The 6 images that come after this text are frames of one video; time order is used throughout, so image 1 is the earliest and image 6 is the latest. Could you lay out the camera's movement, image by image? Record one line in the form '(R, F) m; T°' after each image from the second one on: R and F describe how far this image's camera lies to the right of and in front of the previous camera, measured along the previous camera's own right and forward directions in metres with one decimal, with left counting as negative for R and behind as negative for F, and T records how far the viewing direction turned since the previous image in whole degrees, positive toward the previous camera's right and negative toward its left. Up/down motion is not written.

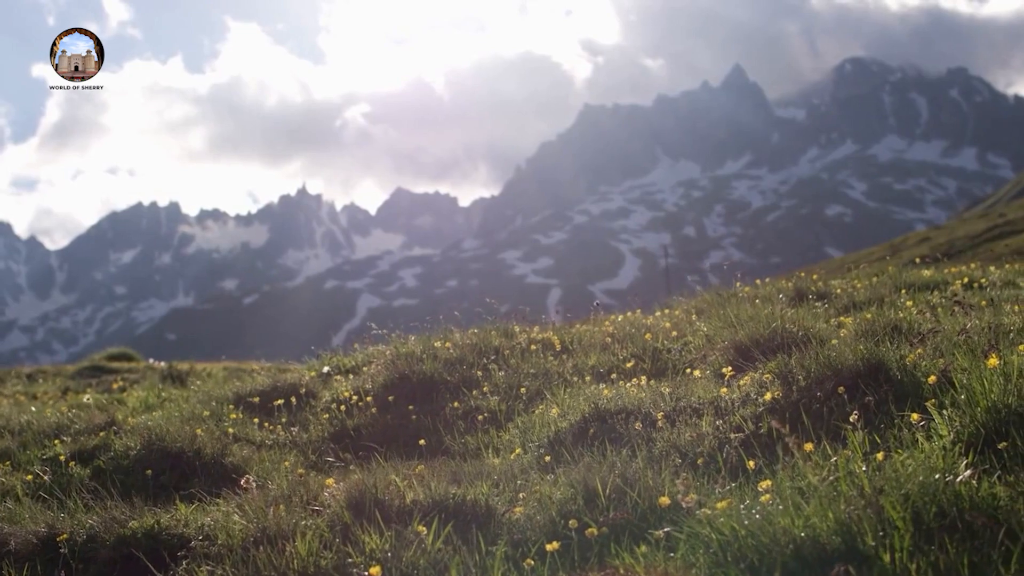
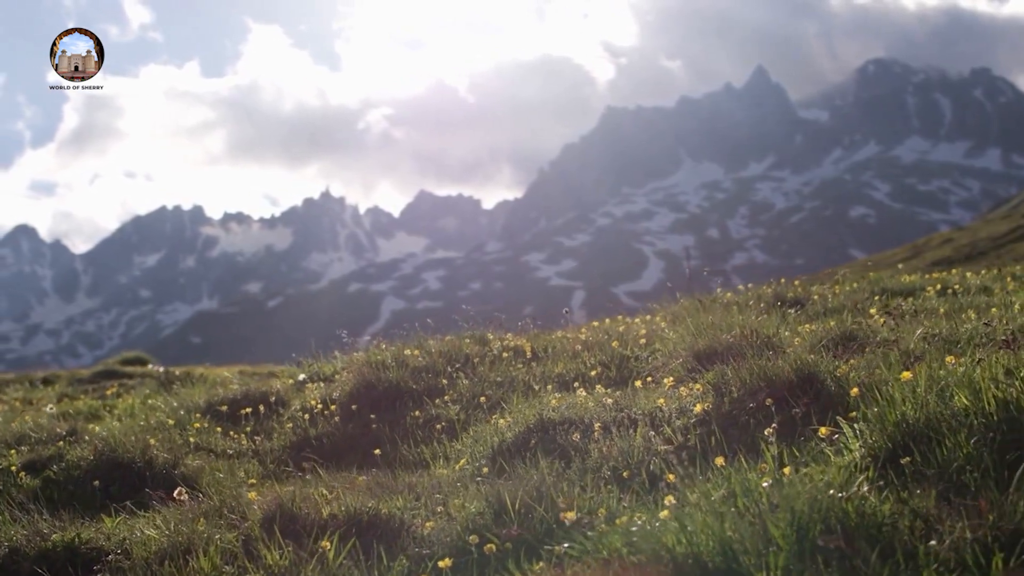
(+0.6, 0.0) m; -1°
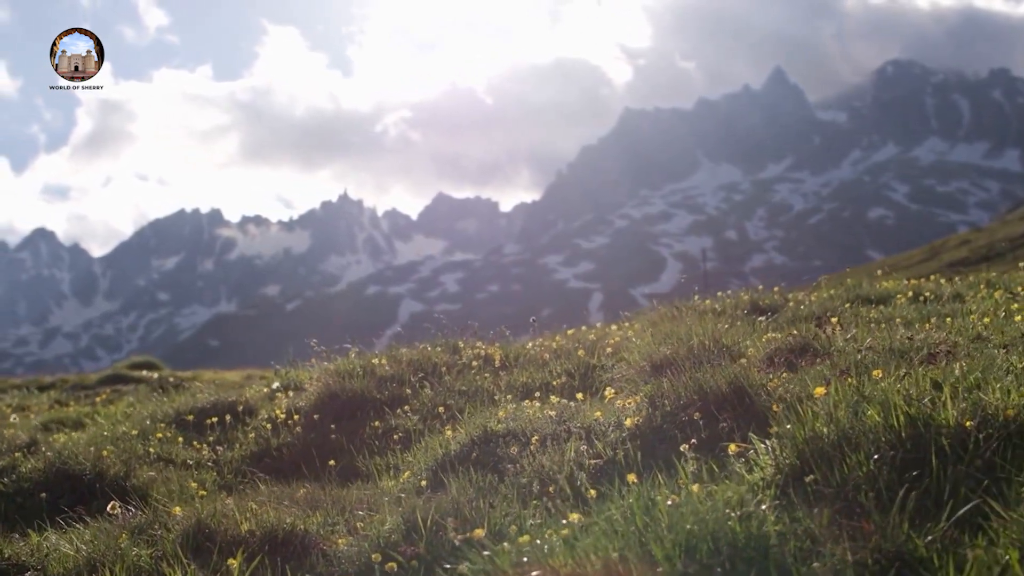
(+0.6, 0.0) m; 0°
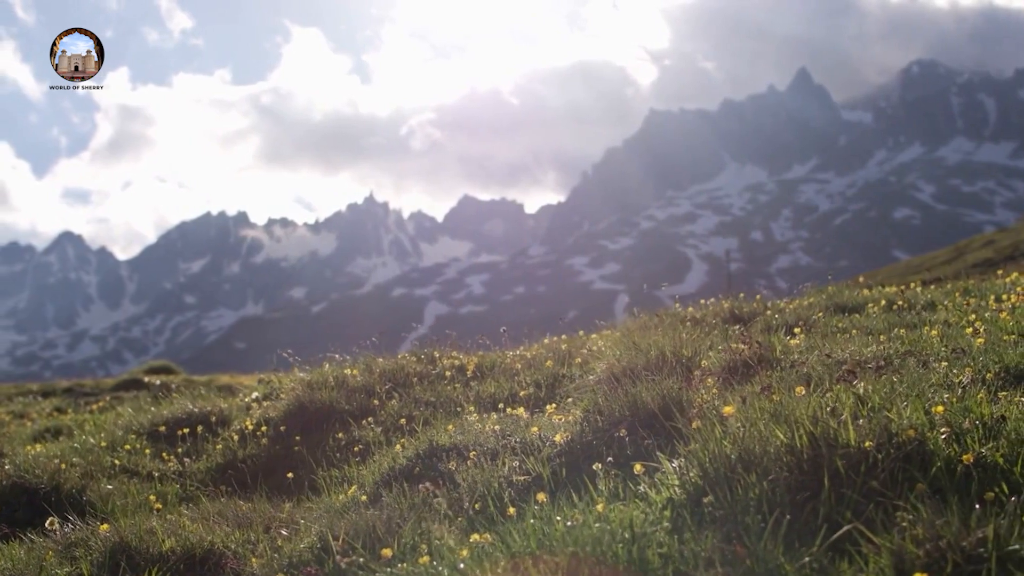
(+0.6, 0.0) m; -1°
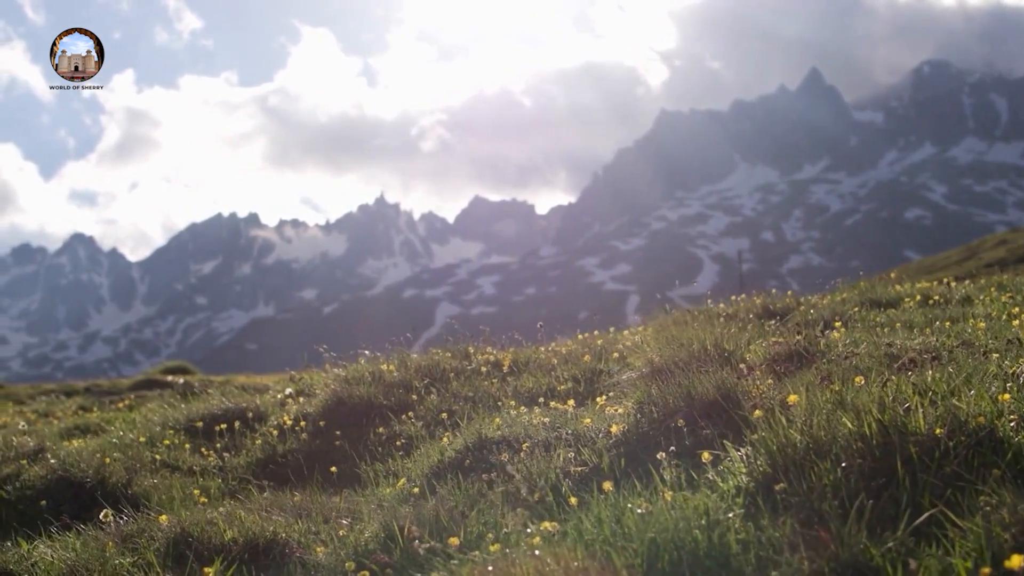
(-0.3, 0.0) m; -1°
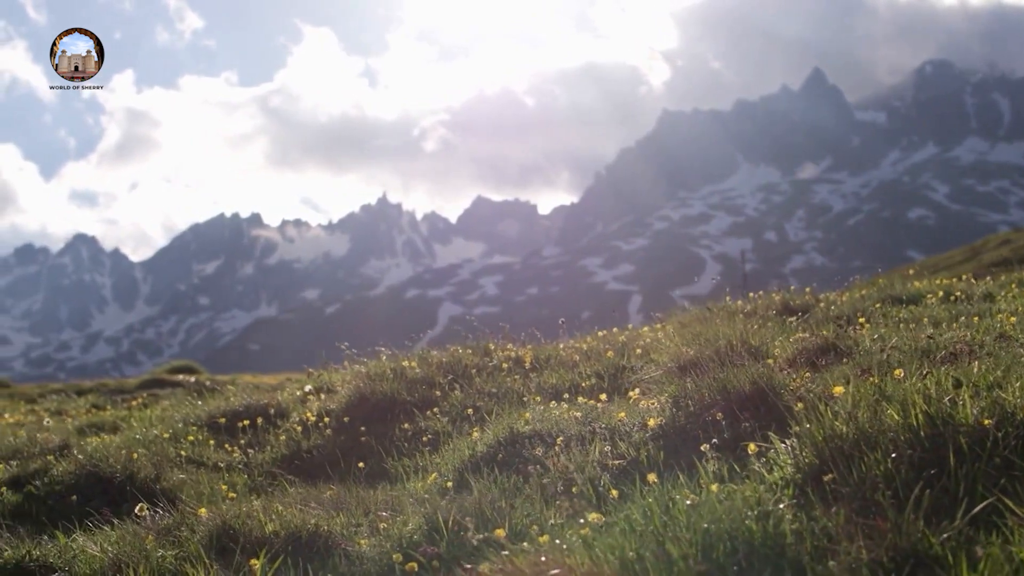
(-0.2, 0.0) m; 0°
